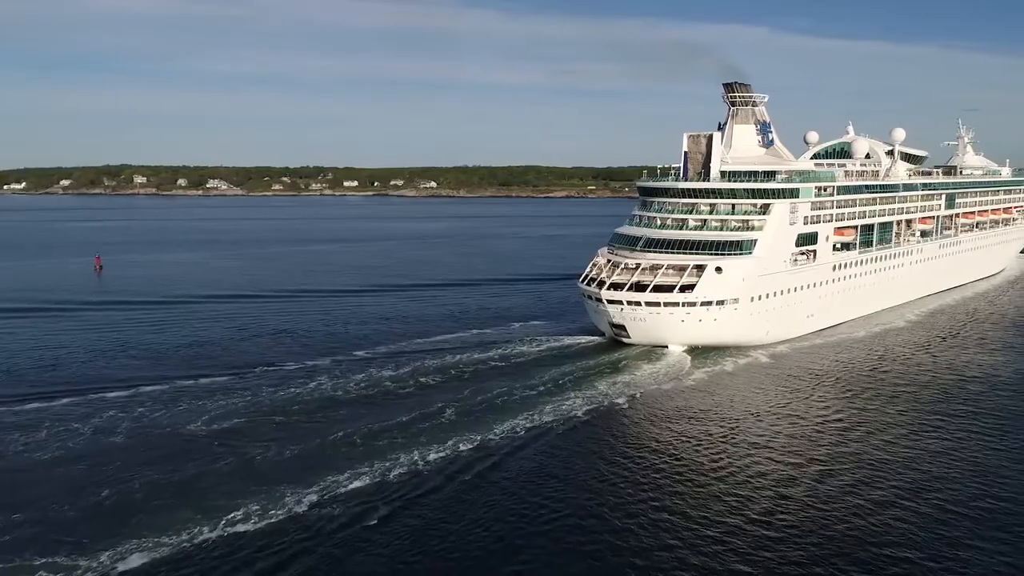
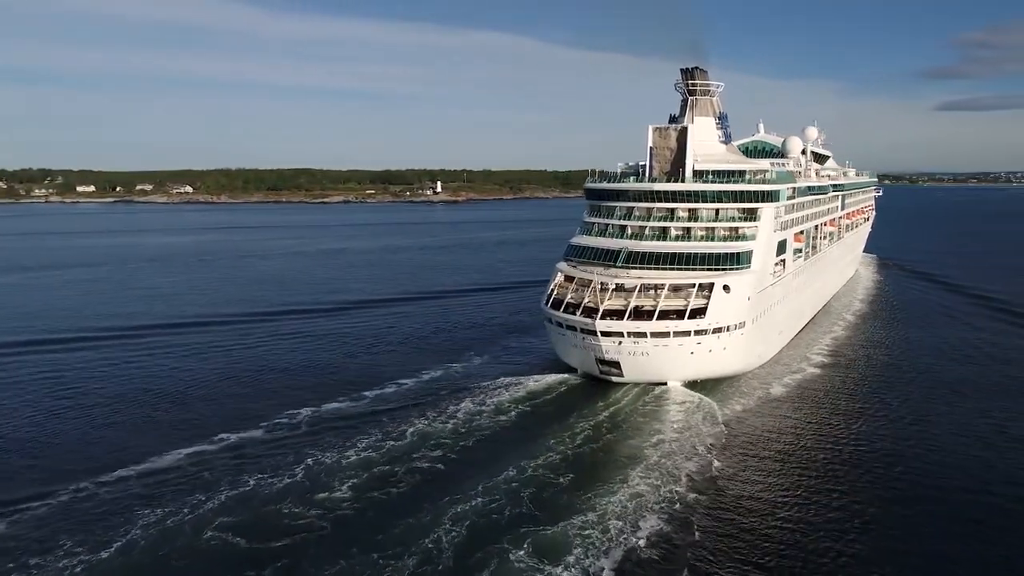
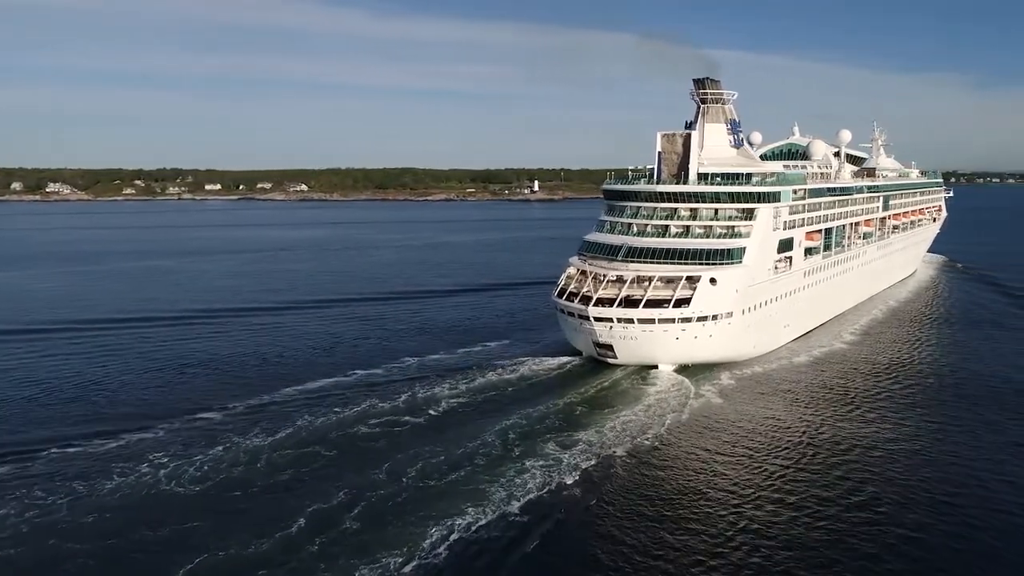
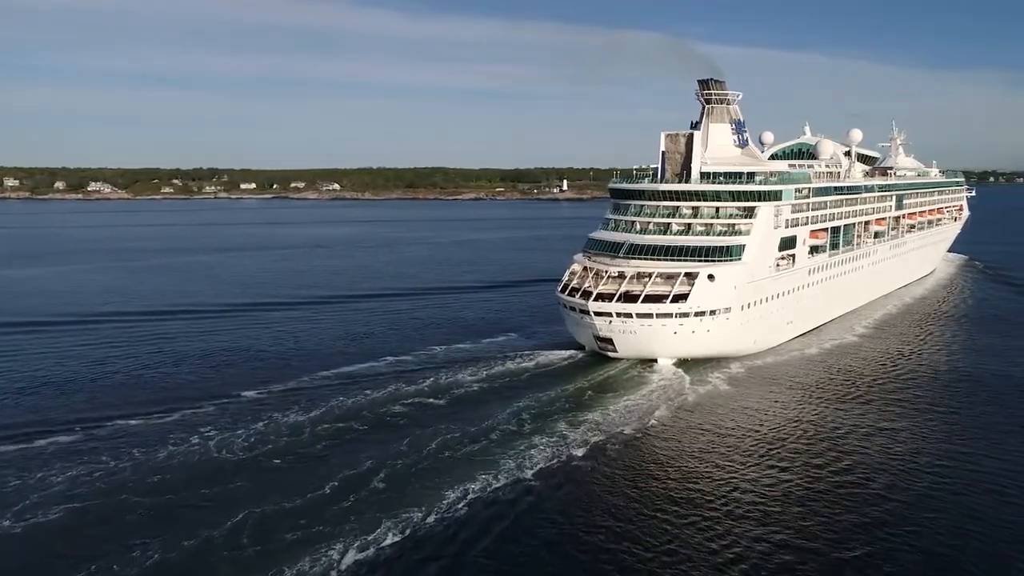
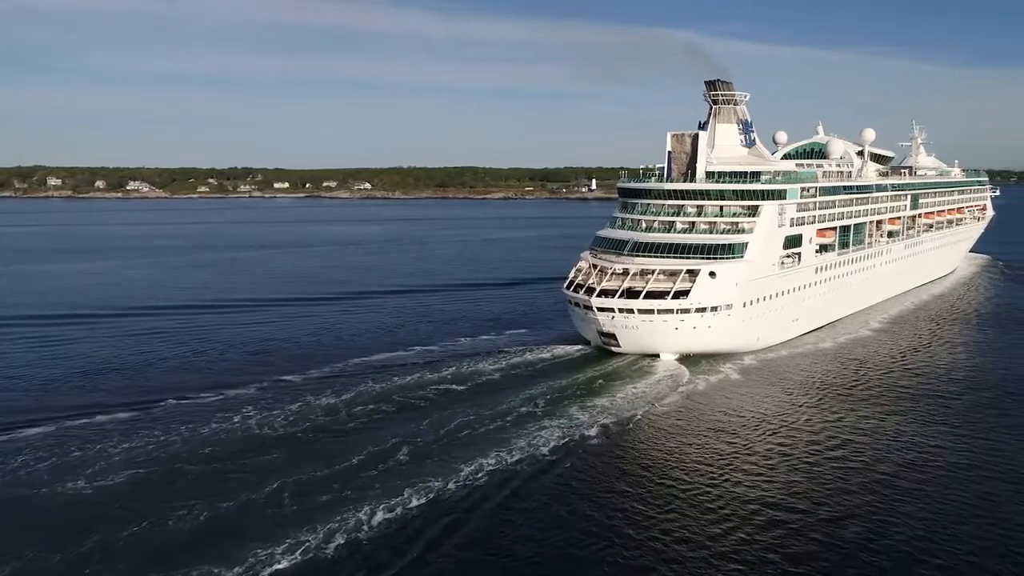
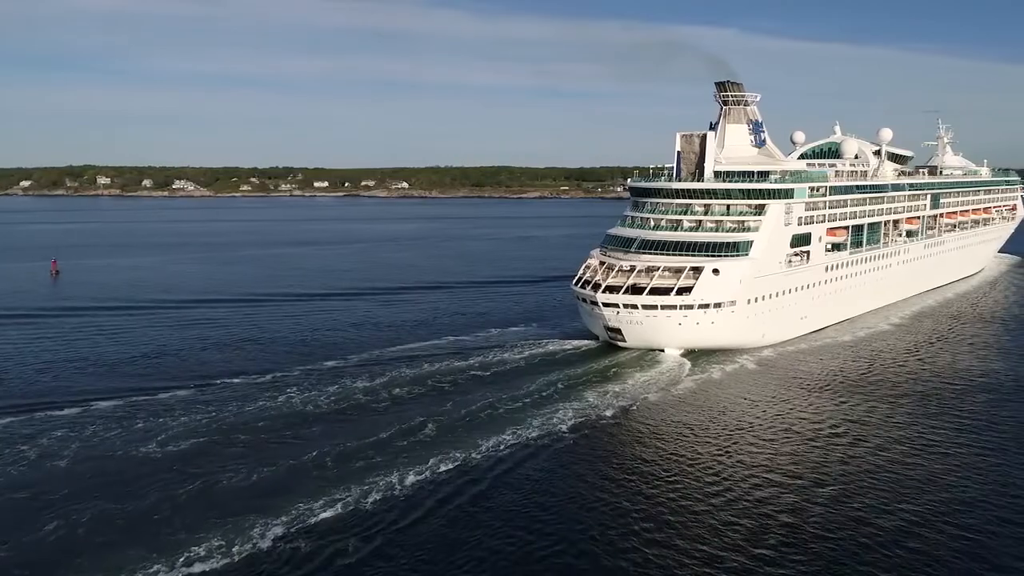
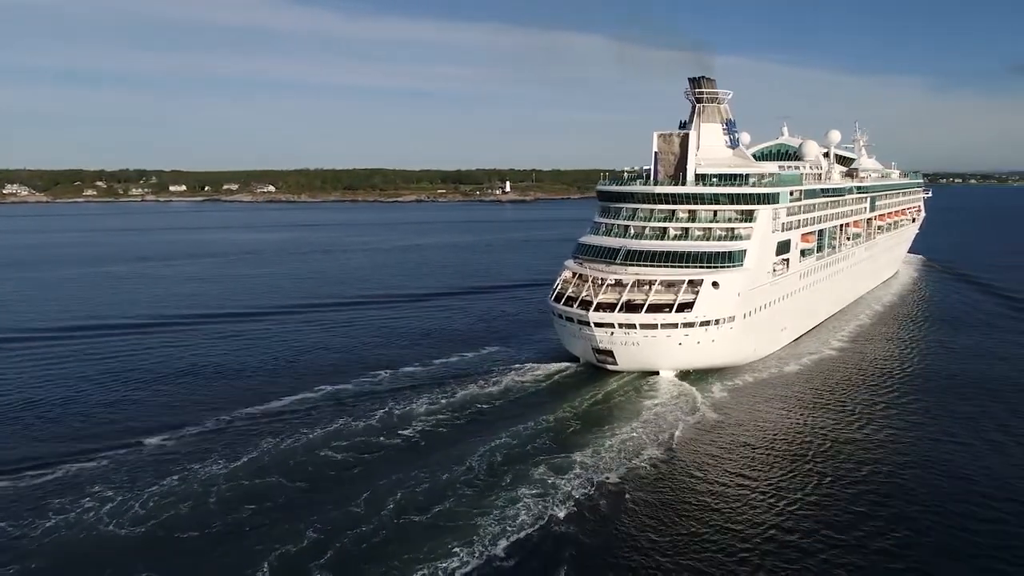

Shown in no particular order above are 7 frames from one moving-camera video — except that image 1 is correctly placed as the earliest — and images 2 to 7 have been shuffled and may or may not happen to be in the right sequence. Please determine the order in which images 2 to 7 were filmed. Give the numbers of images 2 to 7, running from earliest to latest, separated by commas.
6, 5, 4, 3, 7, 2
